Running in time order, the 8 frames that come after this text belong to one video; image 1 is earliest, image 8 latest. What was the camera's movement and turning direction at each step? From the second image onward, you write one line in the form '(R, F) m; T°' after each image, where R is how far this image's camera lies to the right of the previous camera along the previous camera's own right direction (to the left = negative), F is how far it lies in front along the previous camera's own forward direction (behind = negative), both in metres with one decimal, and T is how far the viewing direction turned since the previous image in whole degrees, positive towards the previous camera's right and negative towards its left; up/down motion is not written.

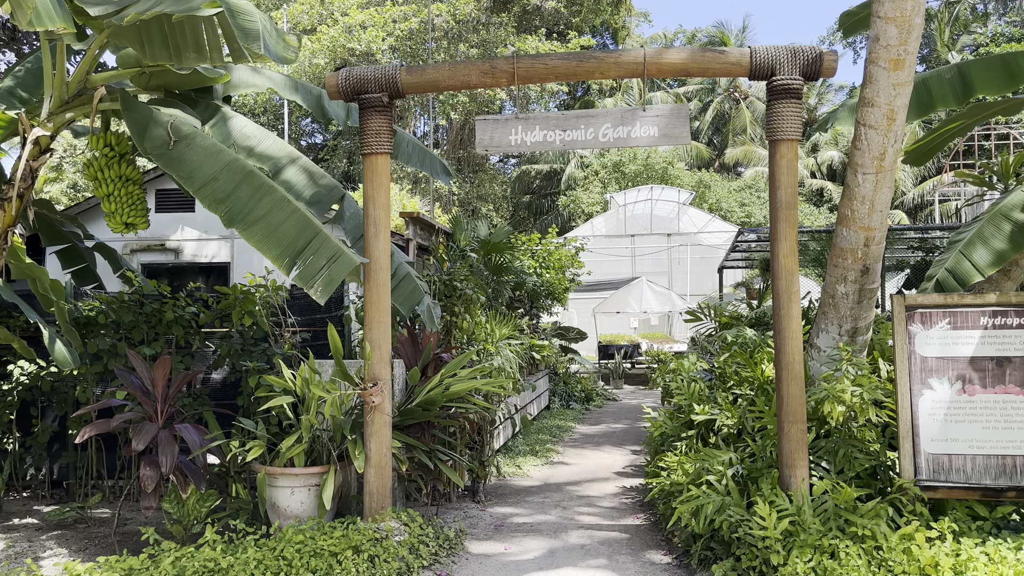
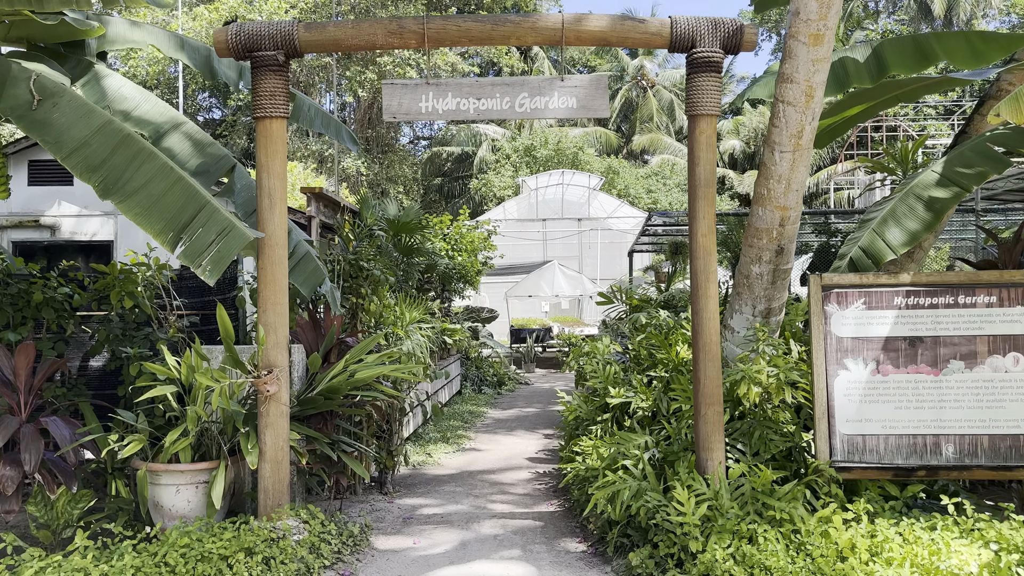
(0.0, +0.3) m; +7°
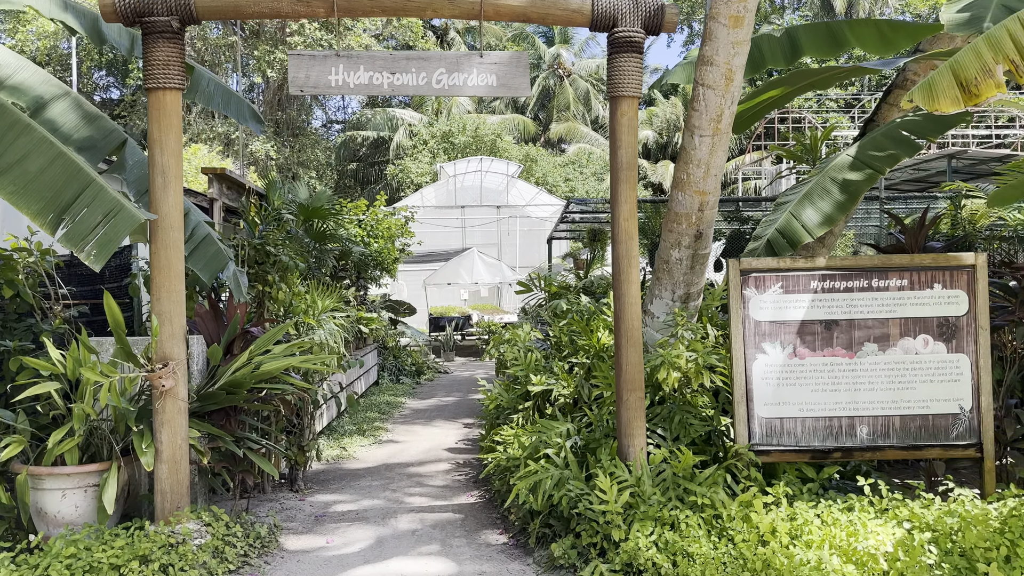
(0.0, +0.1) m; +6°
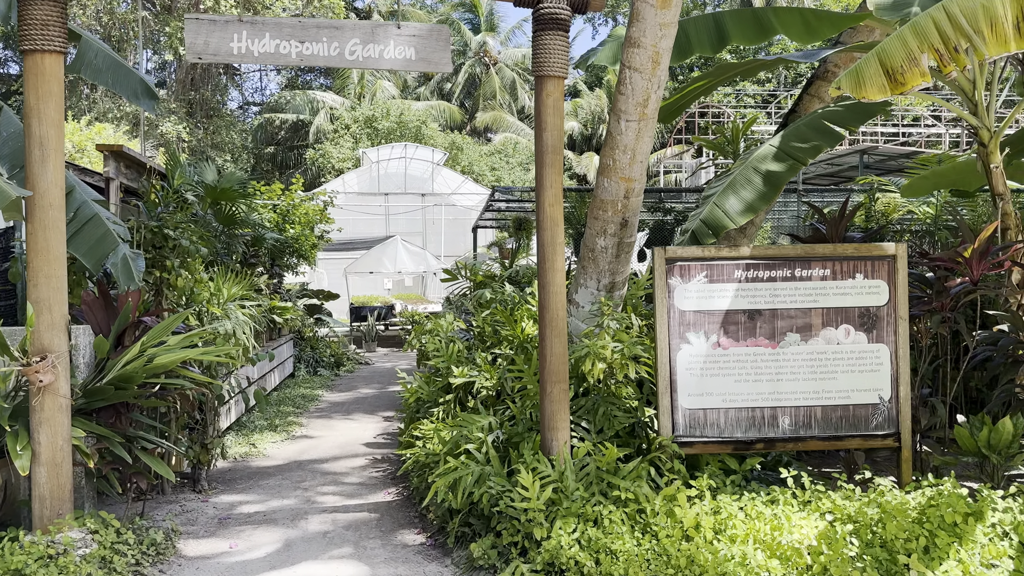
(0.0, +0.2) m; +5°
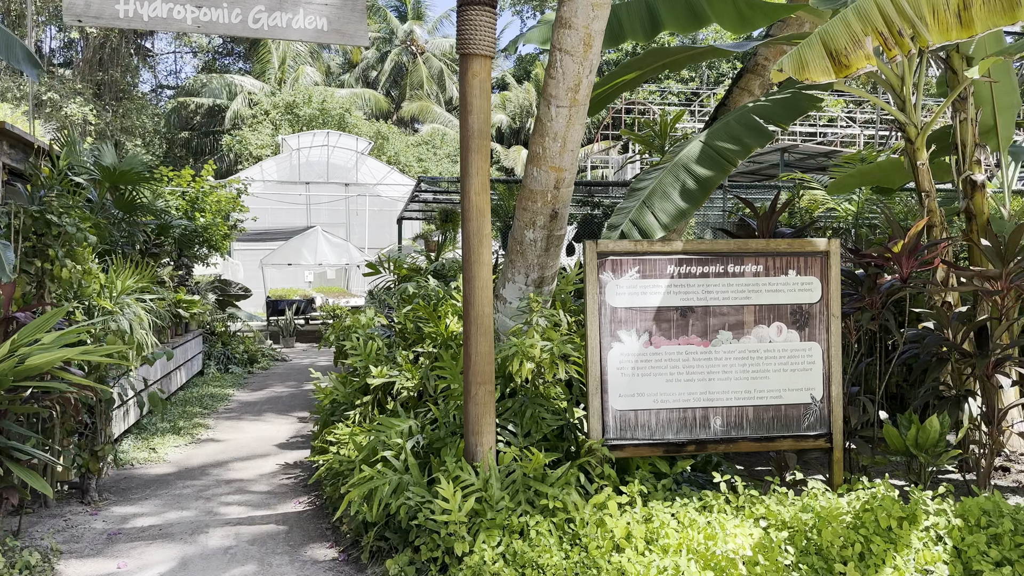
(0.0, +0.2) m; +5°
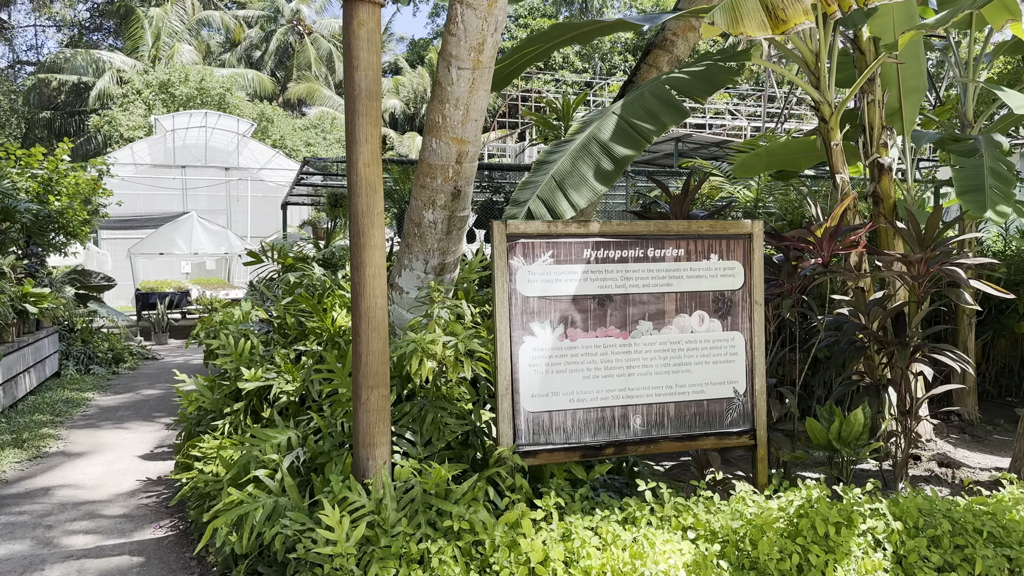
(0.0, +0.4) m; +8°
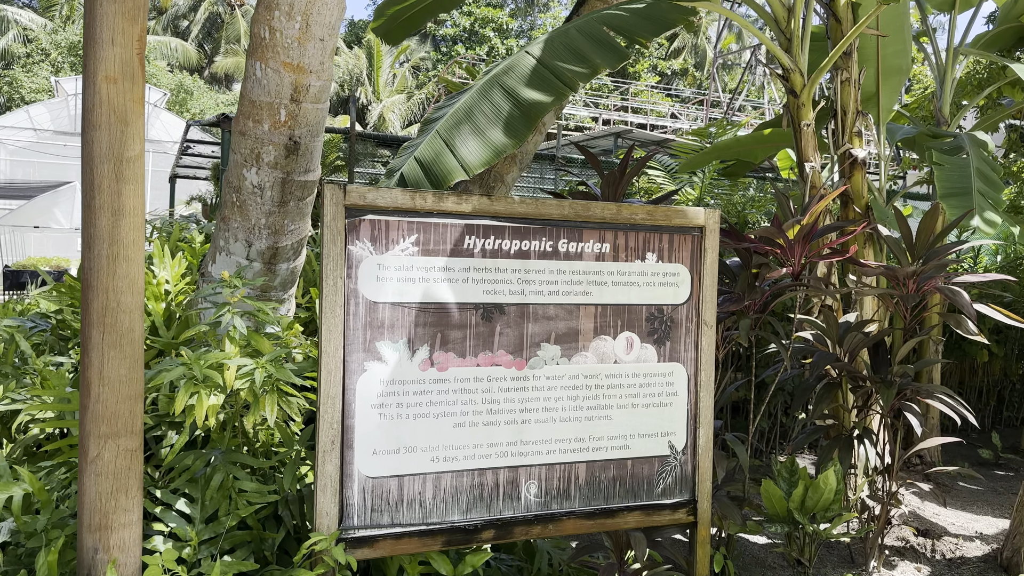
(+0.2, +1.0) m; +5°
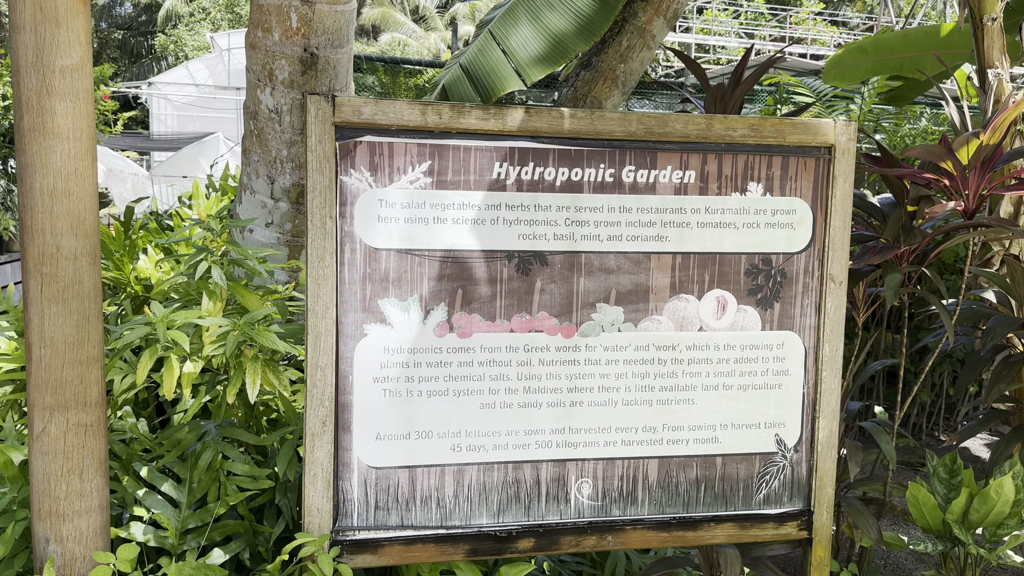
(+0.2, +0.5) m; -11°
